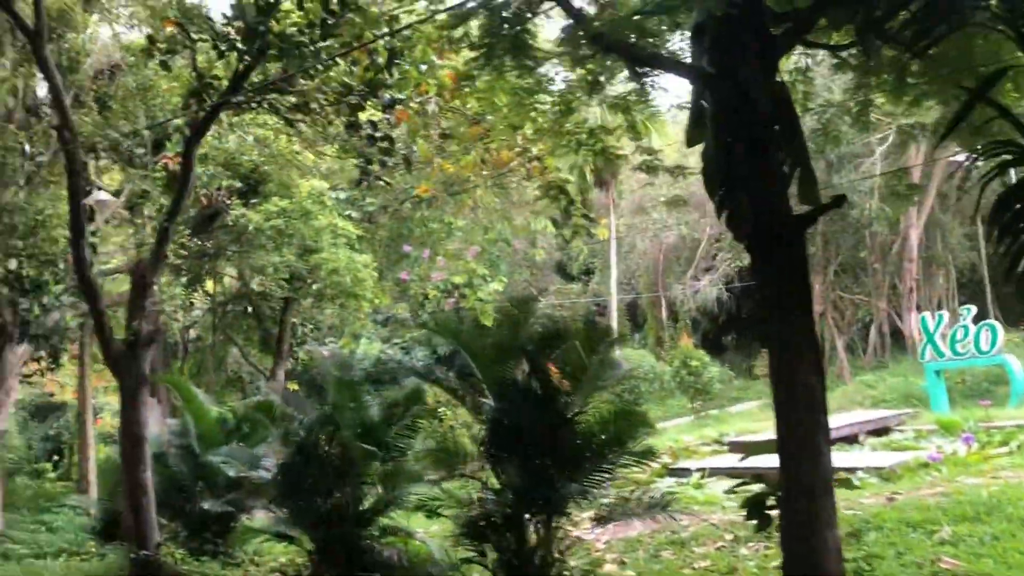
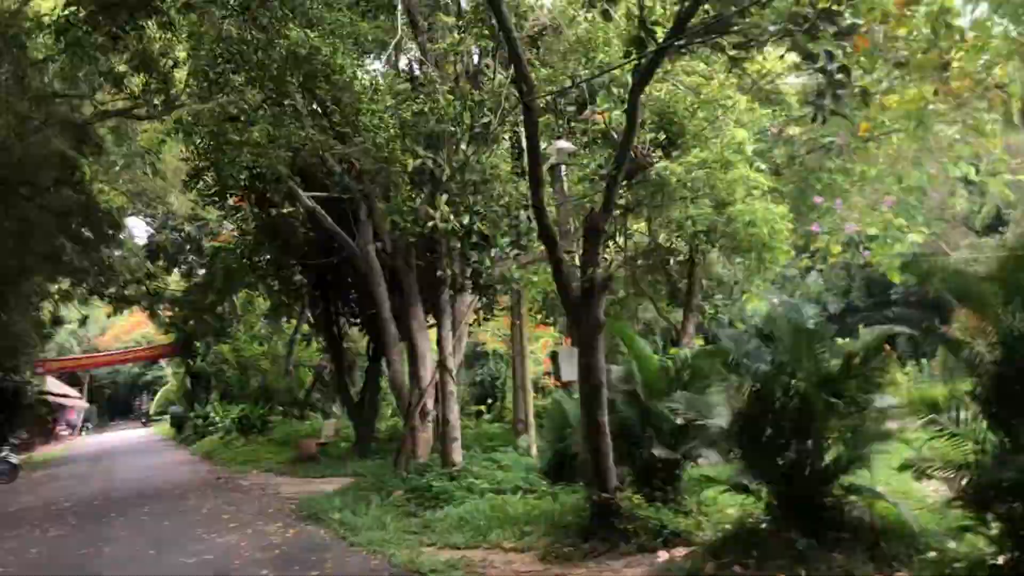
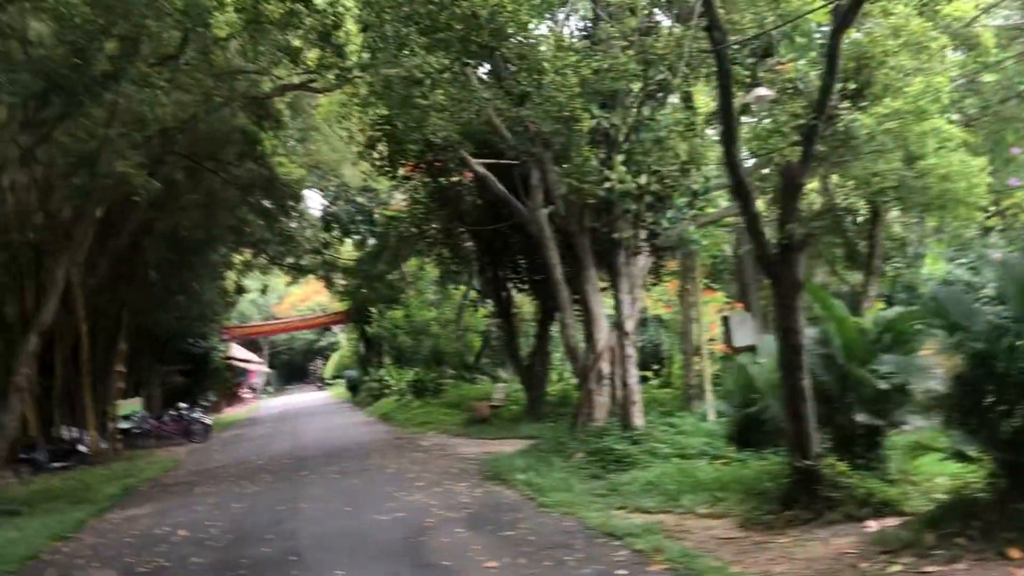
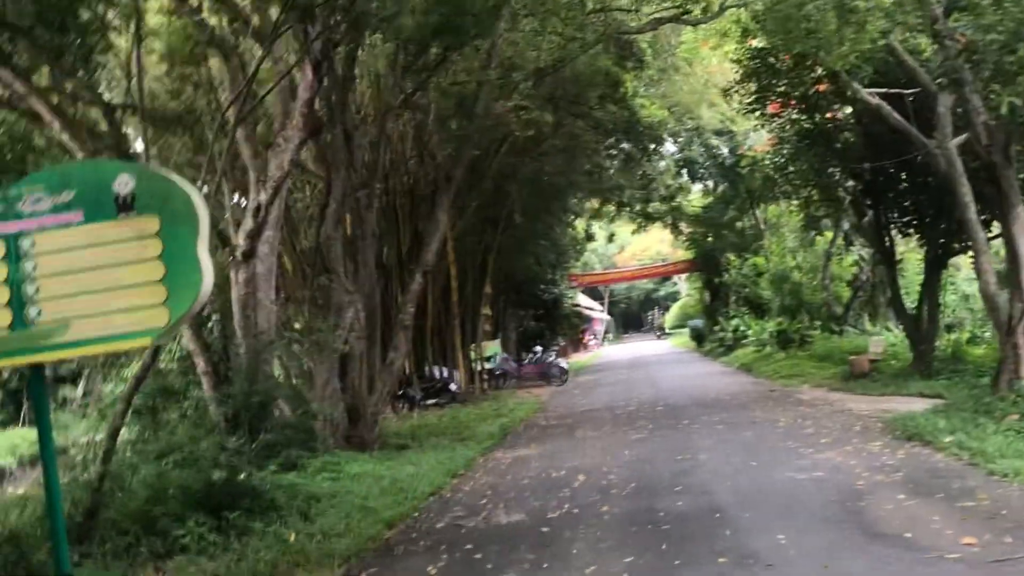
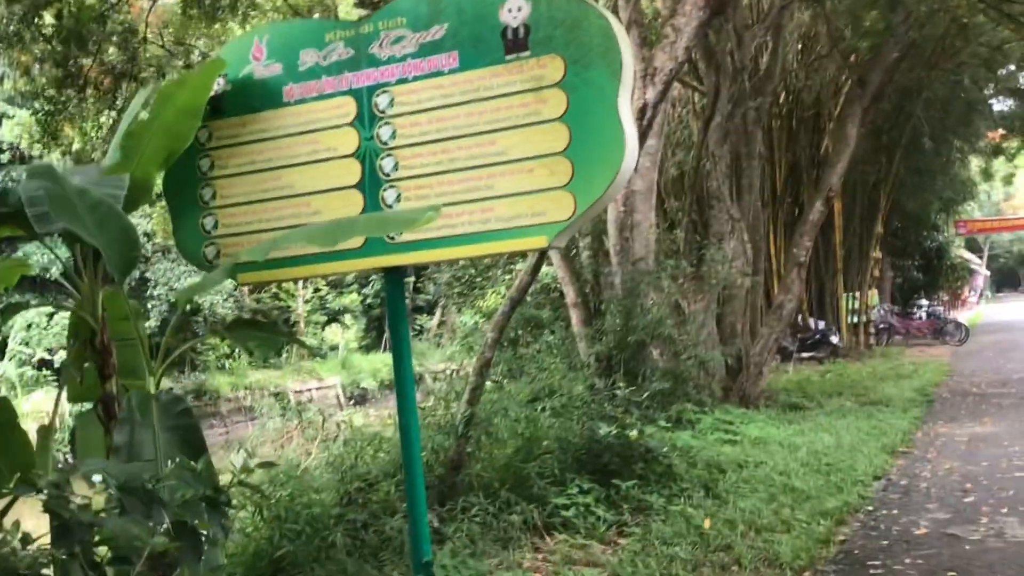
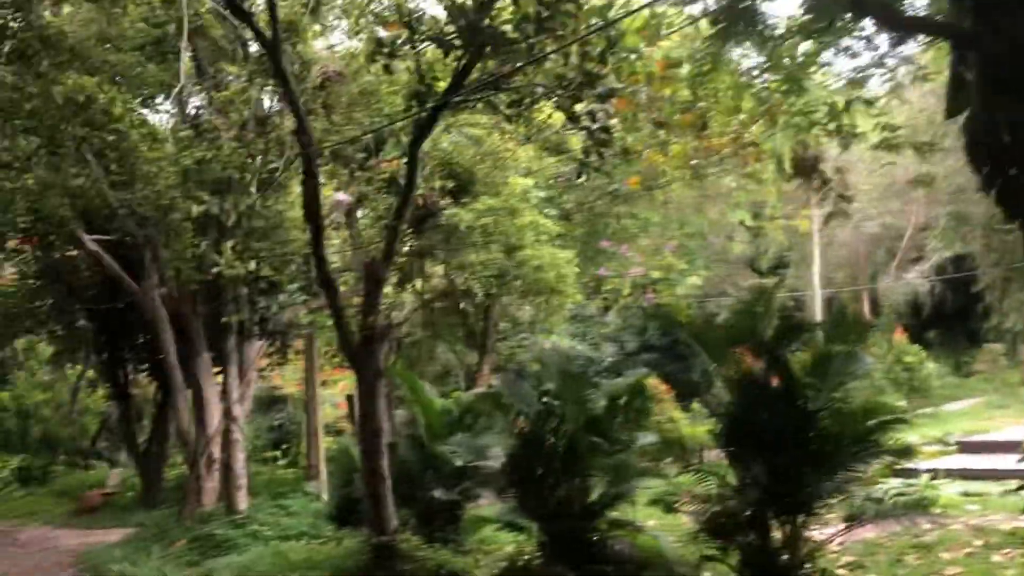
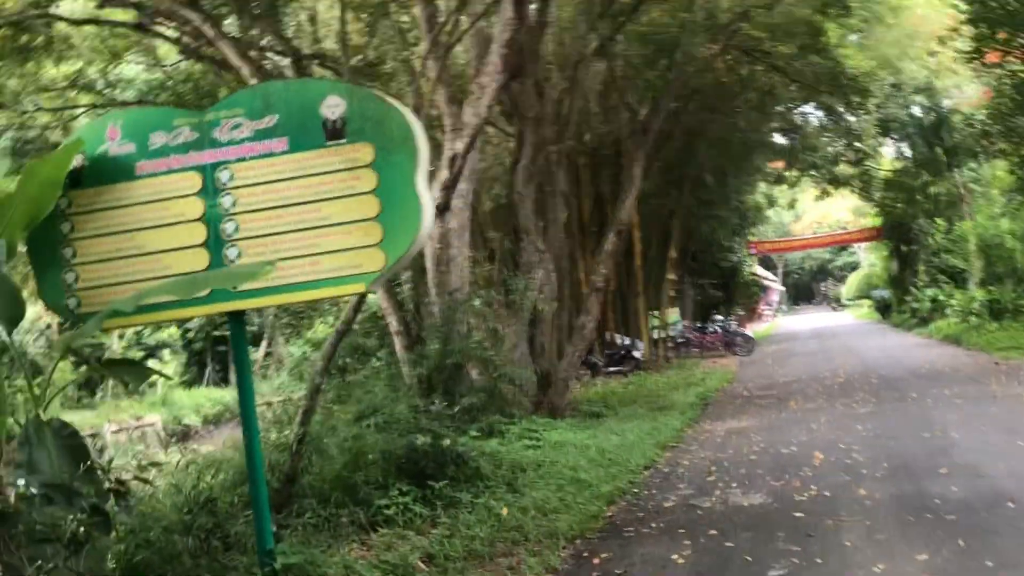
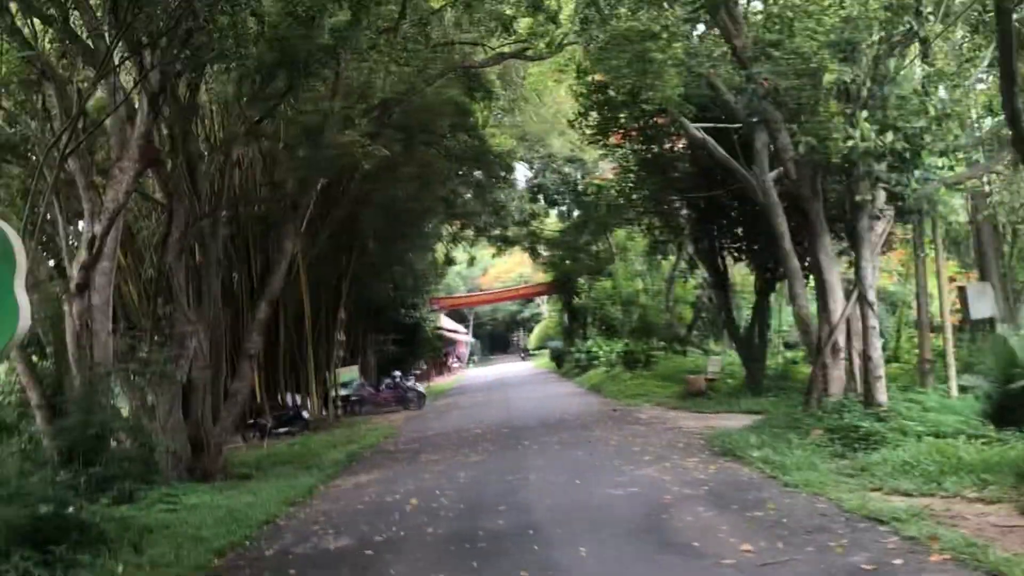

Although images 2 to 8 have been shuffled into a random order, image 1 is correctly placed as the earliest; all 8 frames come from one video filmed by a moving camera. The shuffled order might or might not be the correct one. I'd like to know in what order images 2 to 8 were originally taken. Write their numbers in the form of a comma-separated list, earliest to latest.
6, 2, 3, 8, 4, 7, 5
